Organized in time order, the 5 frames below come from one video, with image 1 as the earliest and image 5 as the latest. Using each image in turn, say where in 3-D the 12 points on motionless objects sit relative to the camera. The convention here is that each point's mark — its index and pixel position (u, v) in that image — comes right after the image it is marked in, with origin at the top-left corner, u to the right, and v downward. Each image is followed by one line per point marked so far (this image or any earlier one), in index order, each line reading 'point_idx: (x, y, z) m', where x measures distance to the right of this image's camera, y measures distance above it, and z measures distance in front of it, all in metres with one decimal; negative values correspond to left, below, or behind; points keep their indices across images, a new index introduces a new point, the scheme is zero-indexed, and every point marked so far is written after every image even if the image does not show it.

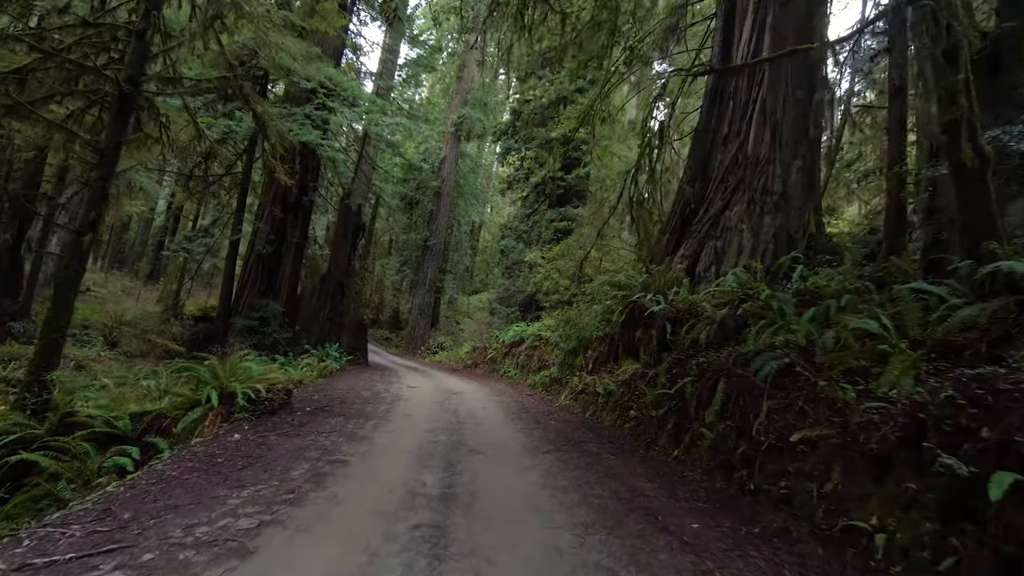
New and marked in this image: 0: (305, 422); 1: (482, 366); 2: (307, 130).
0: (-2.5, -1.6, +5.5) m
1: (-1.0, -2.7, +15.7) m
2: (-5.4, +4.2, +11.9) m
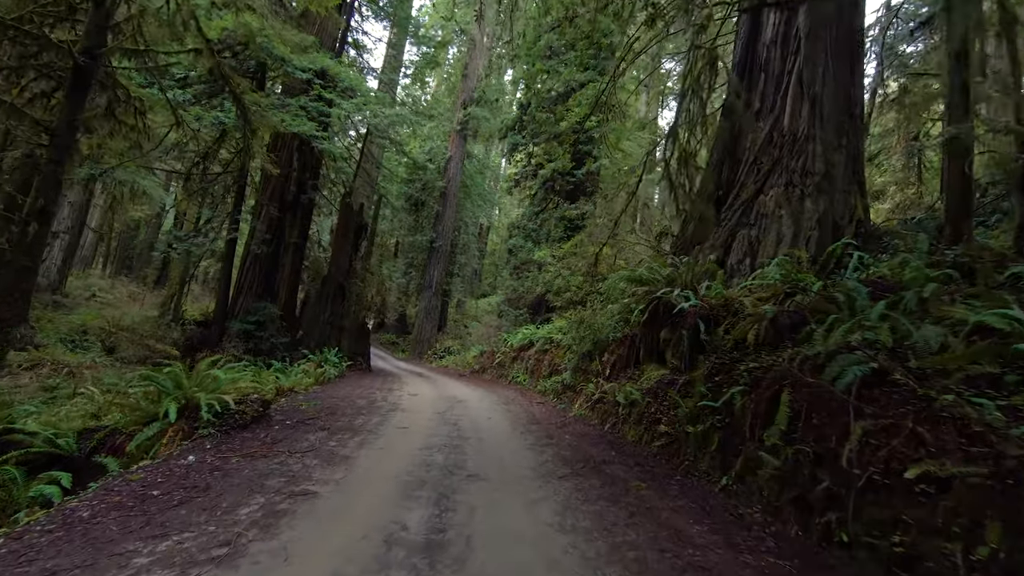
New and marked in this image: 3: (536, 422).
0: (-2.4, -1.6, +4.8) m
1: (-0.7, -2.7, +14.9) m
2: (-5.2, +4.2, +11.3) m
3: (+0.4, -2.0, +6.7) m
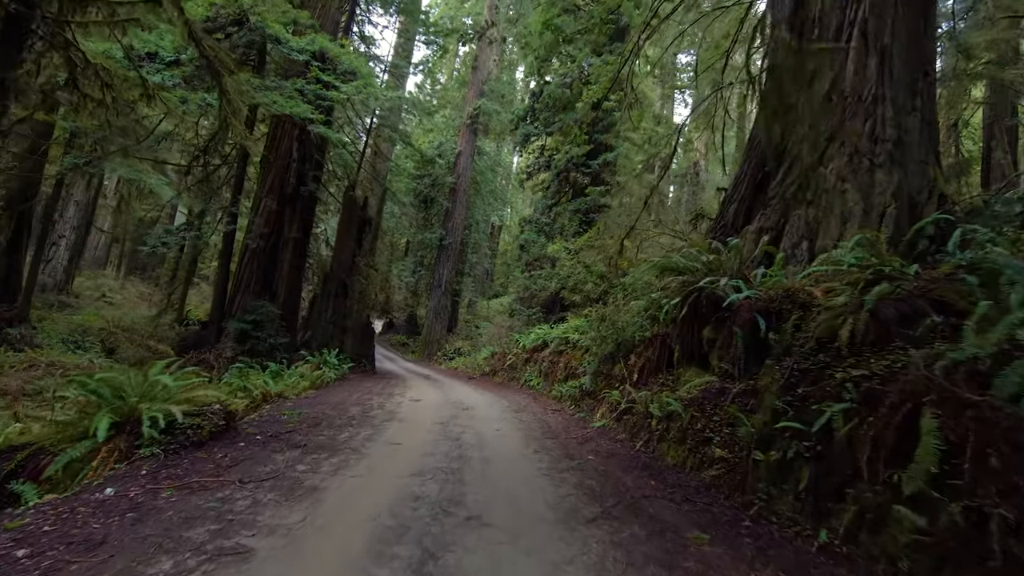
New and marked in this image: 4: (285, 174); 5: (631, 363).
0: (-2.3, -1.5, +3.9) m
1: (-0.4, -2.7, +14.0) m
2: (-5.0, +4.3, +10.5) m
3: (+0.5, -1.9, +5.7) m
4: (-6.8, +3.4, +13.7) m
5: (+1.8, -1.1, +6.8) m
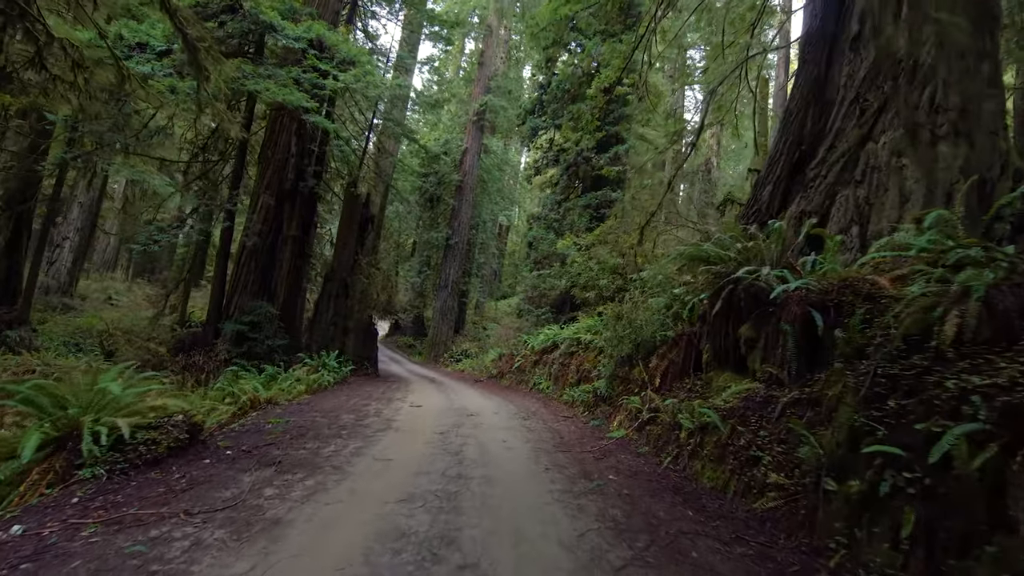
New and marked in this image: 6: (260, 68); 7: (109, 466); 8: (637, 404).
0: (-2.3, -1.4, +3.3) m
1: (-0.1, -2.6, +13.3) m
2: (-4.8, +4.3, +10.0) m
3: (+0.6, -1.8, +5.1) m
4: (-6.6, +3.4, +13.2) m
5: (+1.9, -1.1, +6.2) m
6: (-5.5, +4.9, +10.1) m
7: (-3.0, -1.3, +3.4) m
8: (+1.5, -1.4, +5.7) m
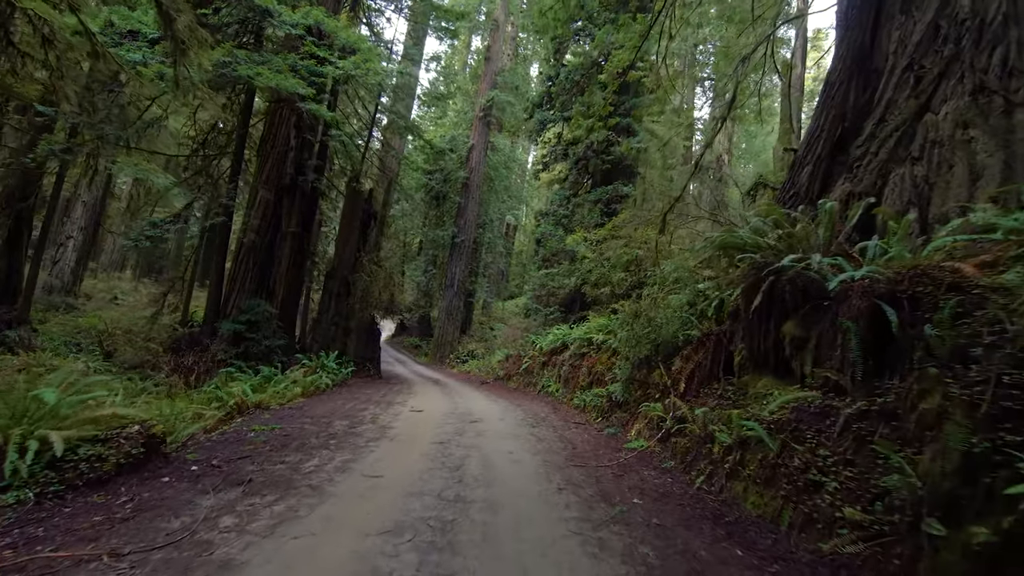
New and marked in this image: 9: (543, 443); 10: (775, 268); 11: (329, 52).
0: (-2.2, -1.4, +2.8) m
1: (+0.1, -2.6, +12.8) m
2: (-4.7, +4.3, +9.5) m
3: (+0.7, -1.7, +4.5) m
4: (-6.4, +3.5, +12.7) m
5: (+2.0, -1.0, +5.6) m
6: (-5.4, +4.9, +9.6) m
7: (-2.9, -1.2, +2.8) m
8: (+1.6, -1.4, +5.1) m
9: (+0.4, -1.8, +5.5) m
10: (+2.2, +0.2, +3.8) m
11: (-4.2, +5.4, +10.5) m
